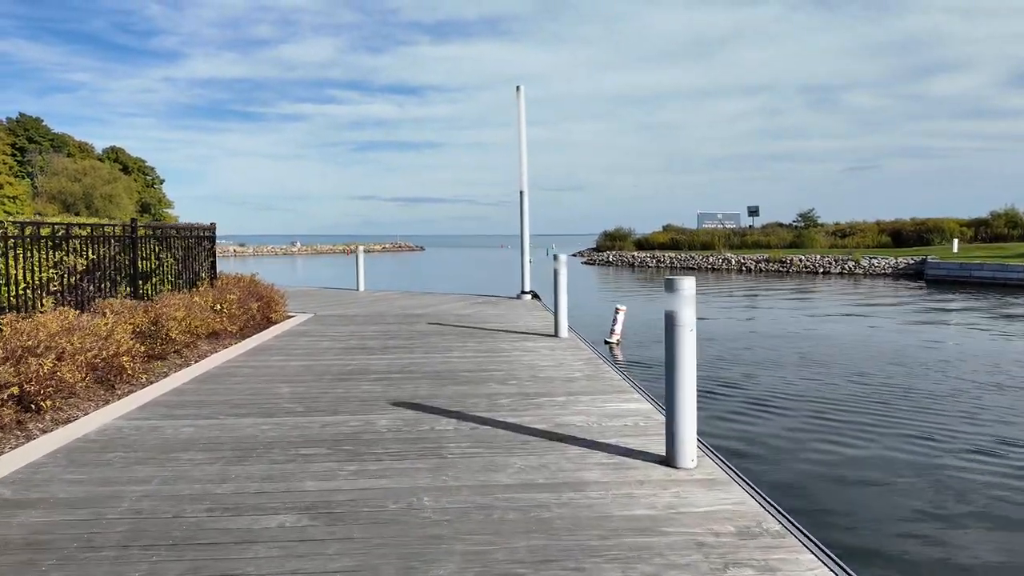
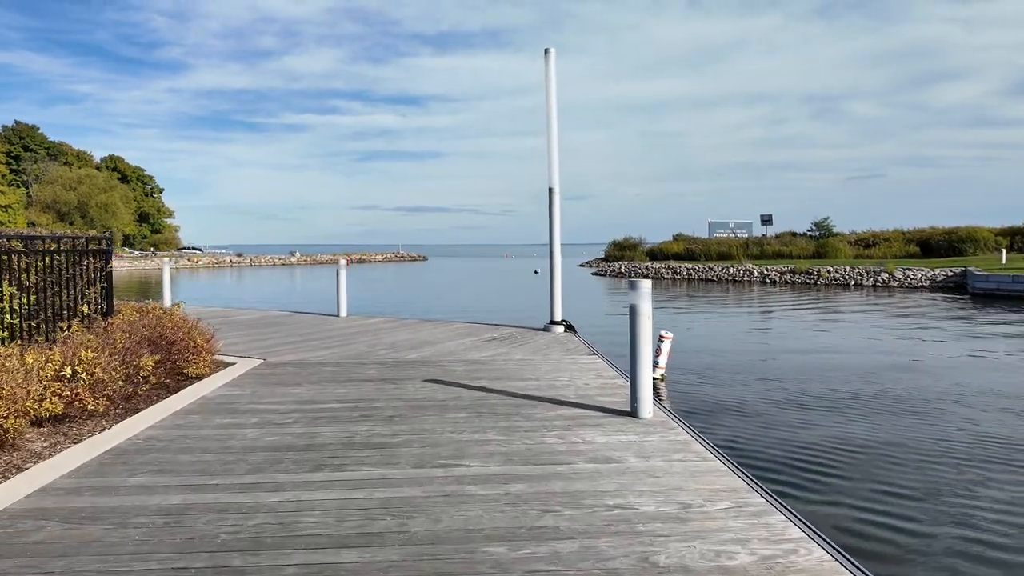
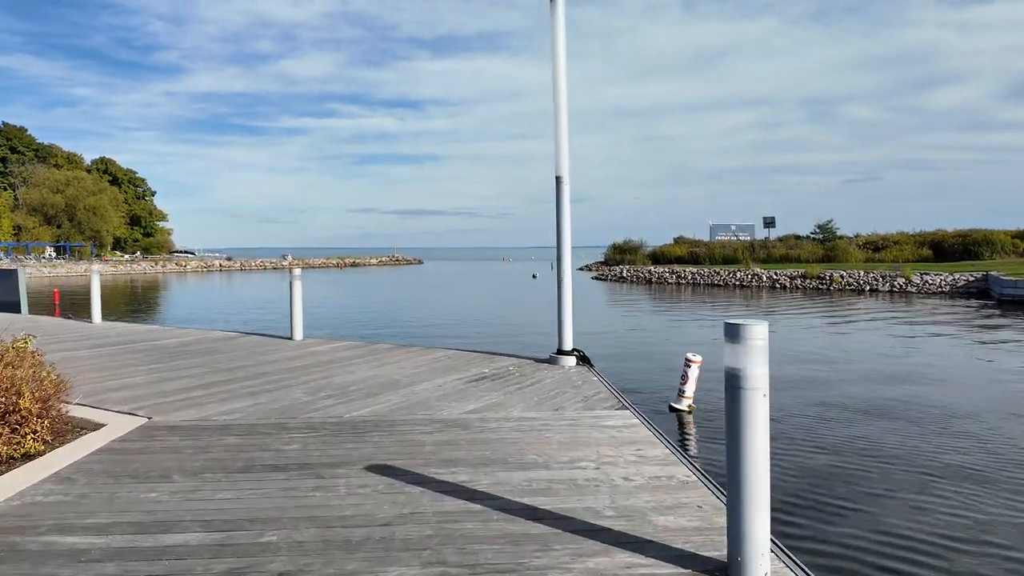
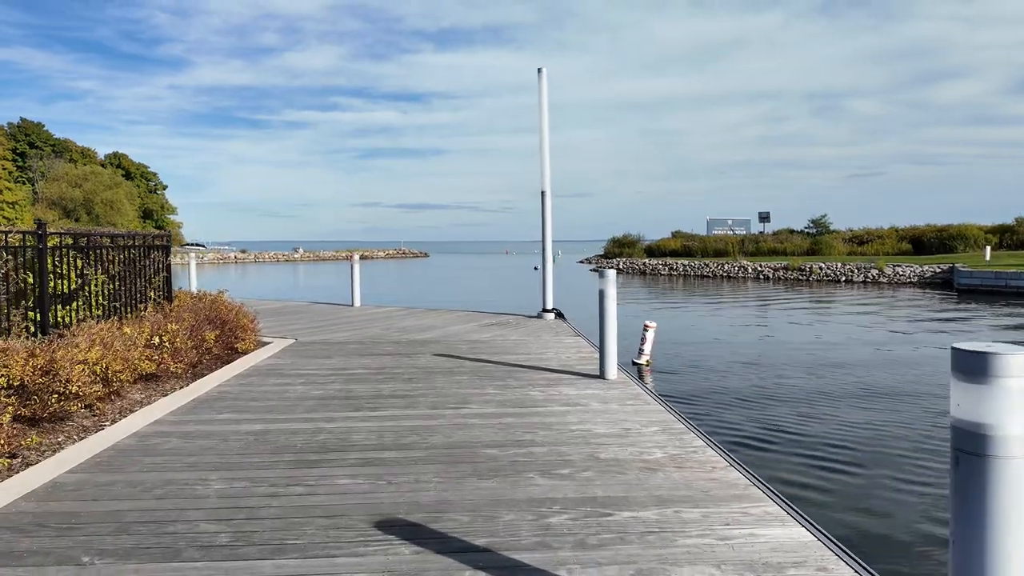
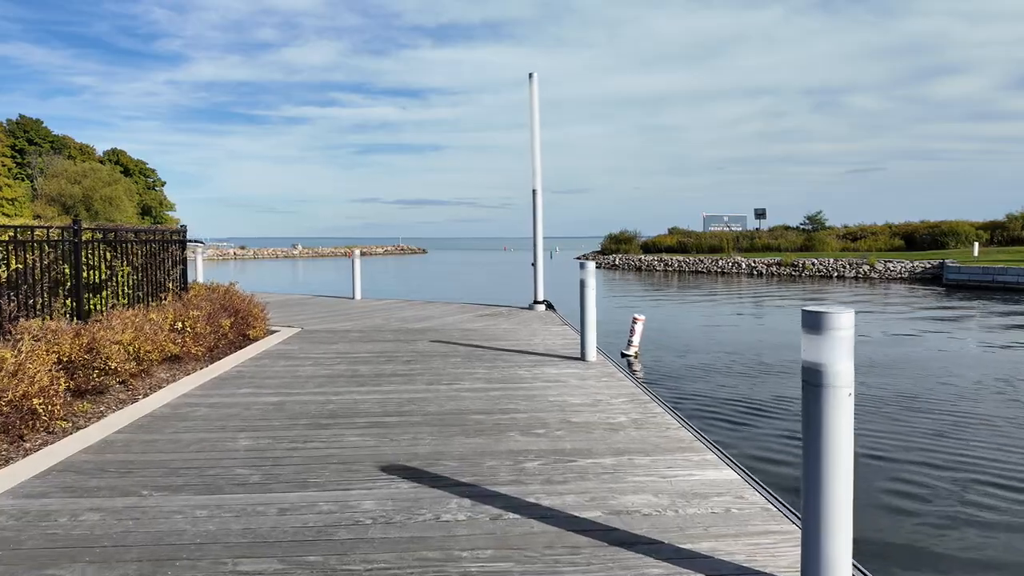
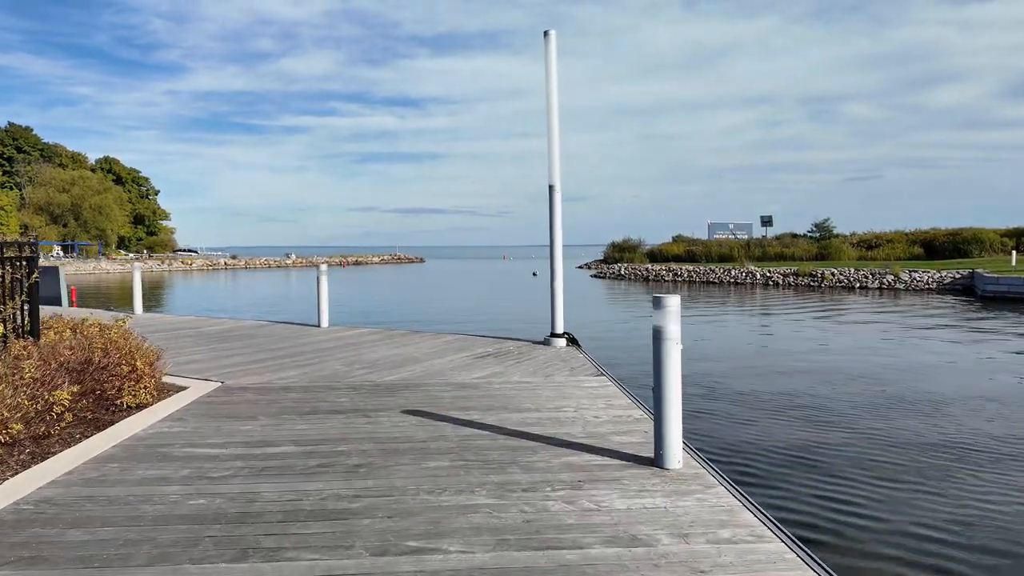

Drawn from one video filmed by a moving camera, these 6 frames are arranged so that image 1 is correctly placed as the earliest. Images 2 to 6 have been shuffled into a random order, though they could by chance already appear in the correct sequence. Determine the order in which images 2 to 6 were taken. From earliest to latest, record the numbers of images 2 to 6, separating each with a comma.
5, 4, 2, 6, 3
